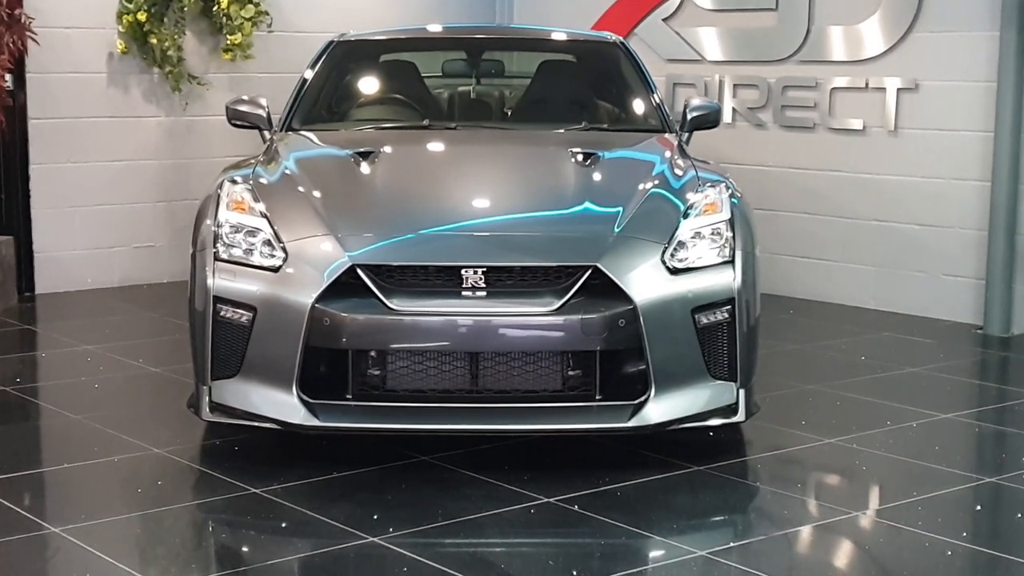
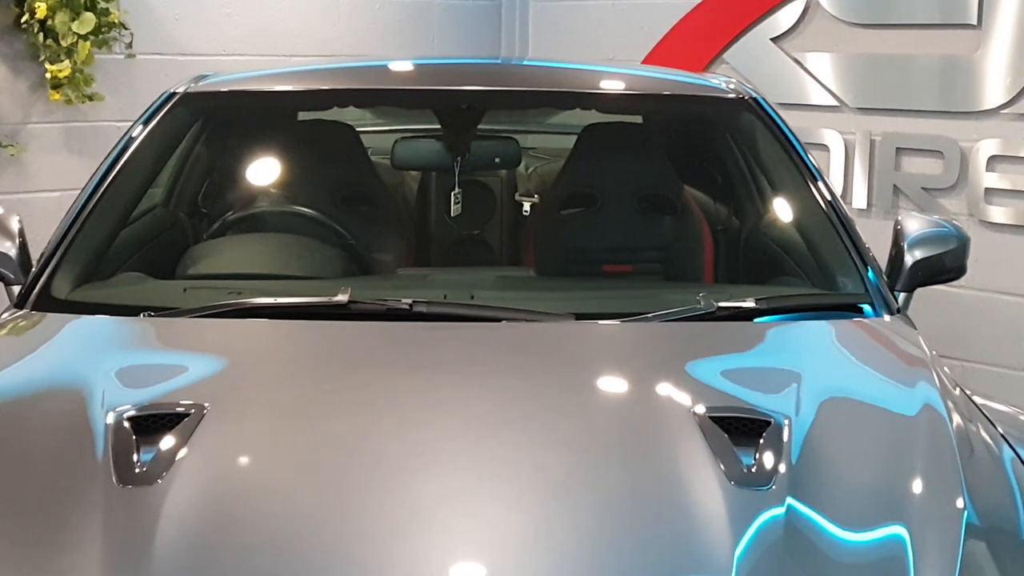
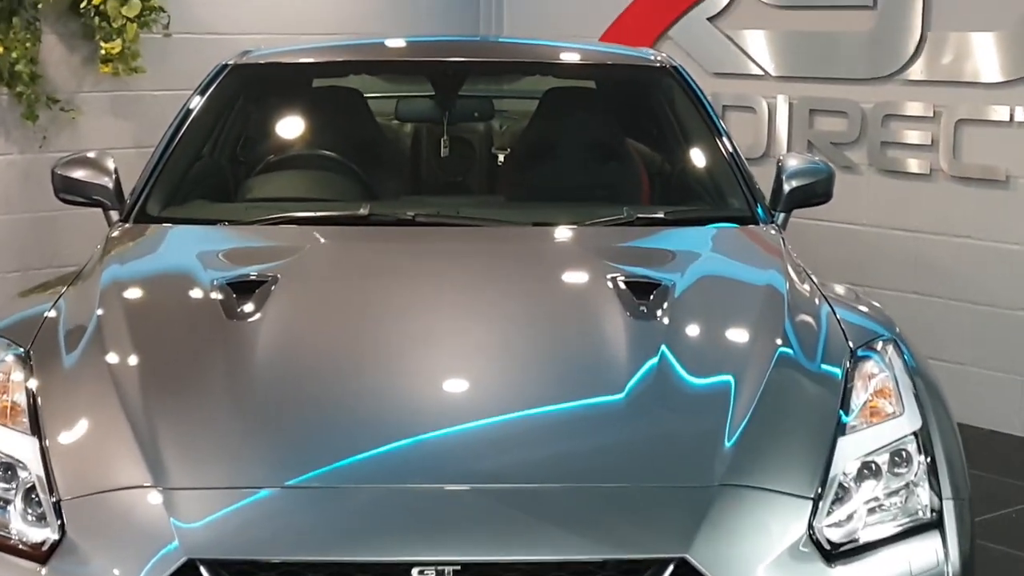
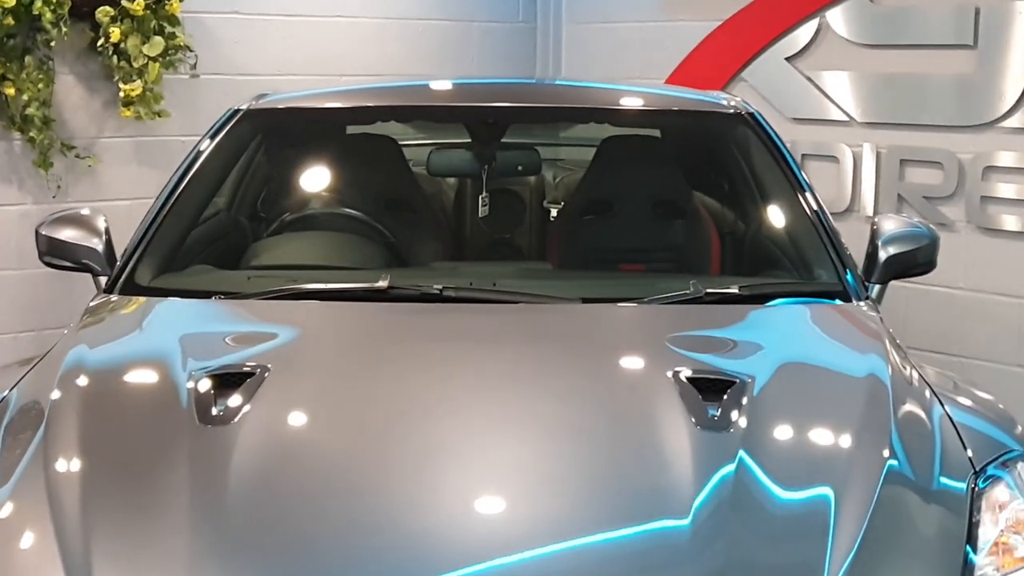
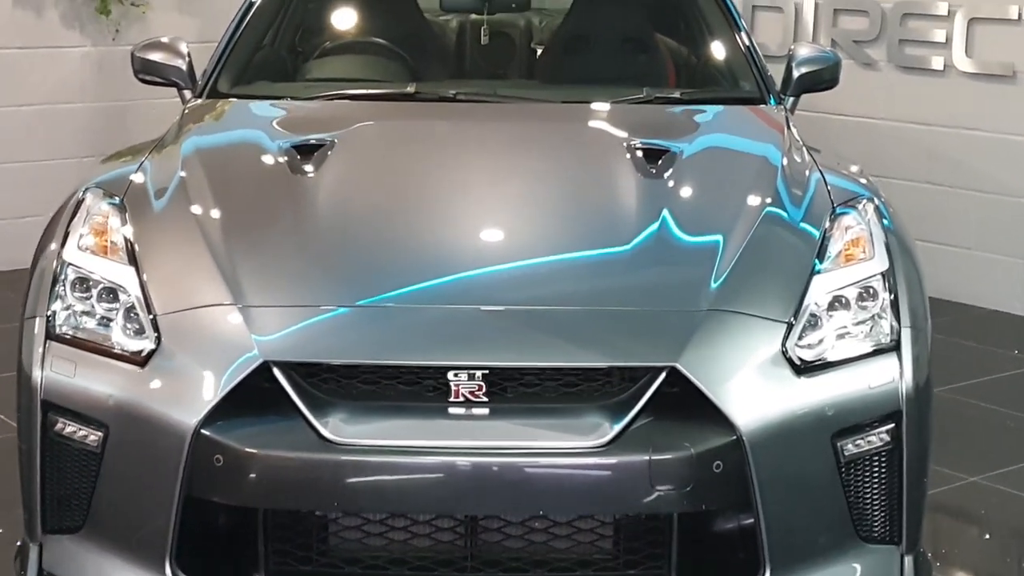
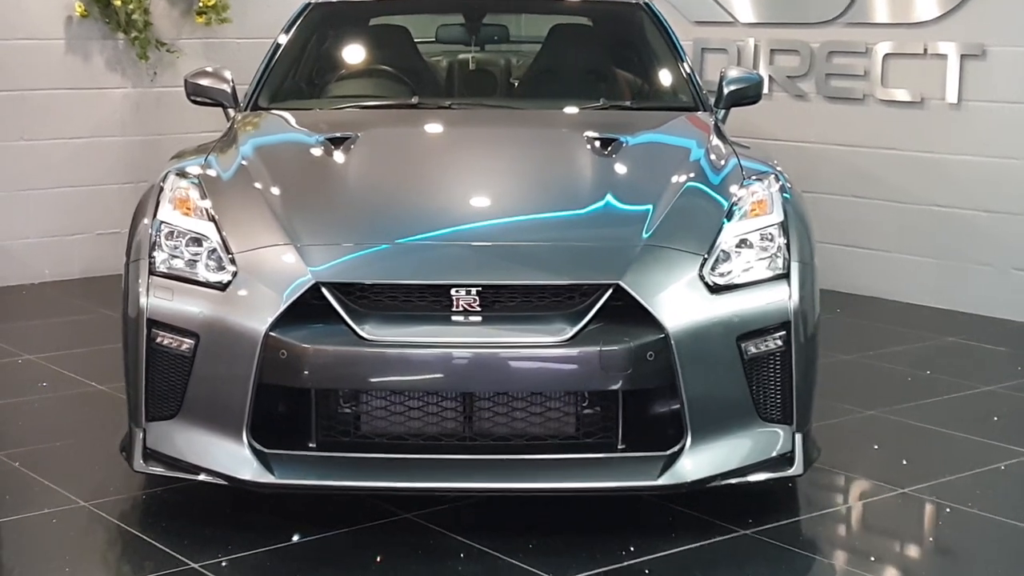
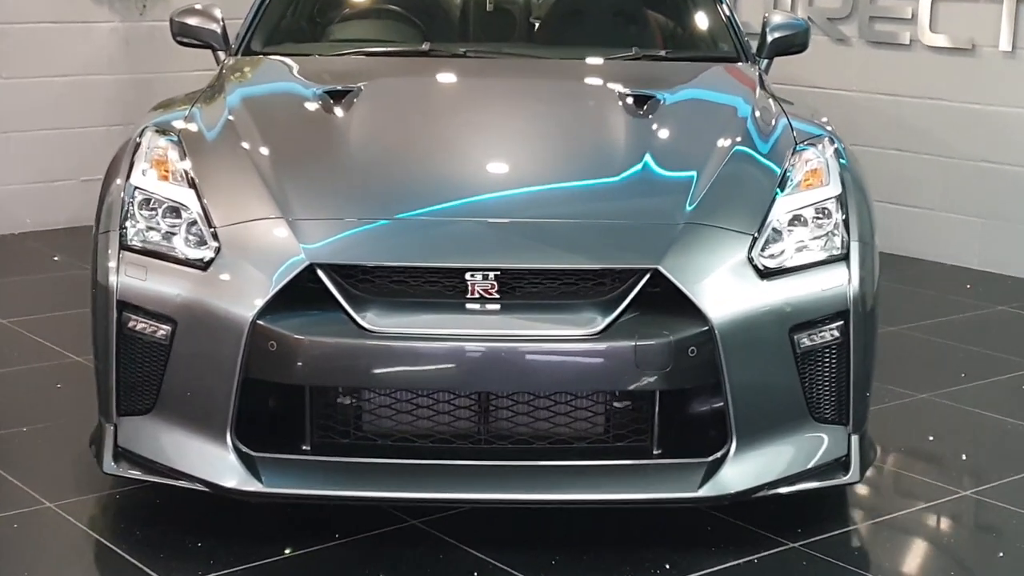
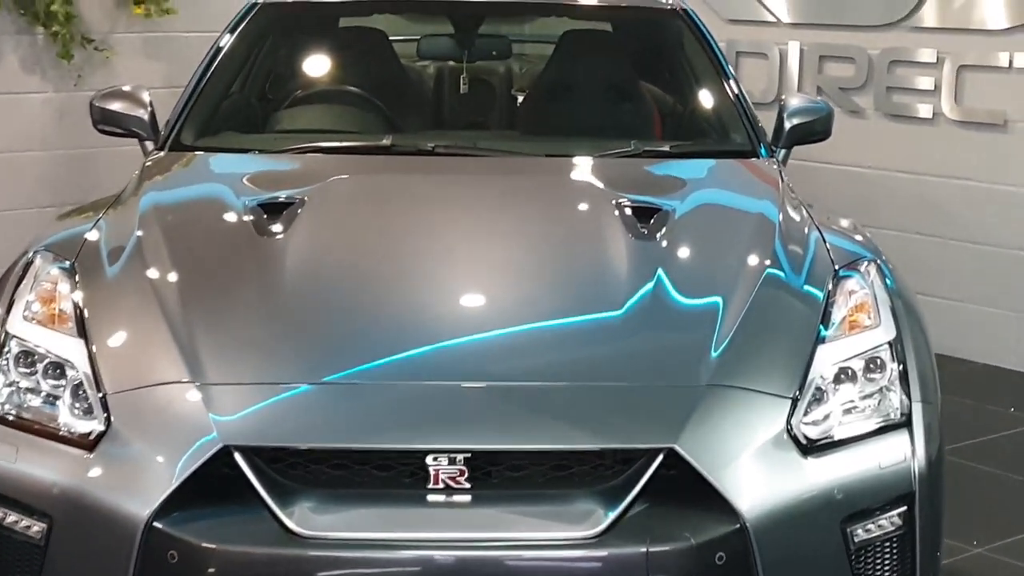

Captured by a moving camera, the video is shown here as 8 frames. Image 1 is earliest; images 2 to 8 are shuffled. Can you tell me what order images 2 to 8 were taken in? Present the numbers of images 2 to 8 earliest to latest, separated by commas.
6, 7, 5, 8, 3, 4, 2
